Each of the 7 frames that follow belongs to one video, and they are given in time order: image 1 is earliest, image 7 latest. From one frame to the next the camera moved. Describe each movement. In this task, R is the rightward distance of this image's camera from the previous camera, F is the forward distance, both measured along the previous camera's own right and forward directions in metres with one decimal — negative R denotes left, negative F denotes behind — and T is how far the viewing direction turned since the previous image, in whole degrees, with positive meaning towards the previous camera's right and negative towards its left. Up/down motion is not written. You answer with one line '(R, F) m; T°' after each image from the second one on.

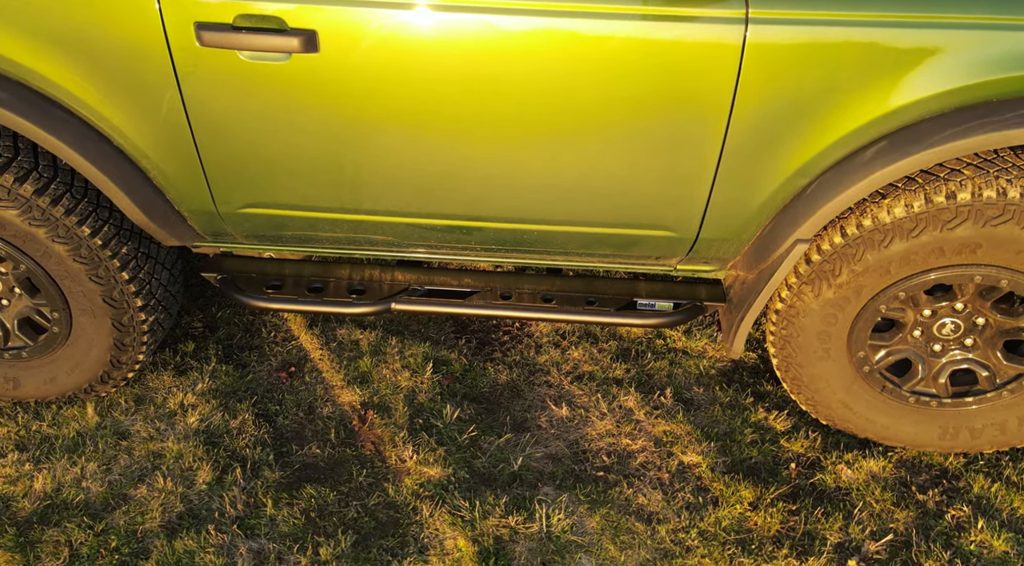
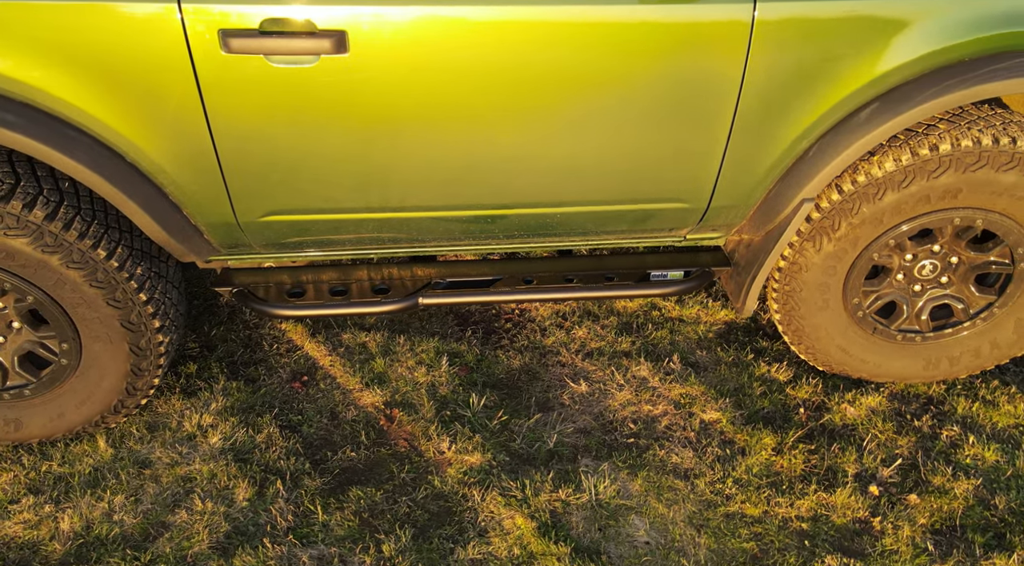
(-0.5, -0.1) m; +8°
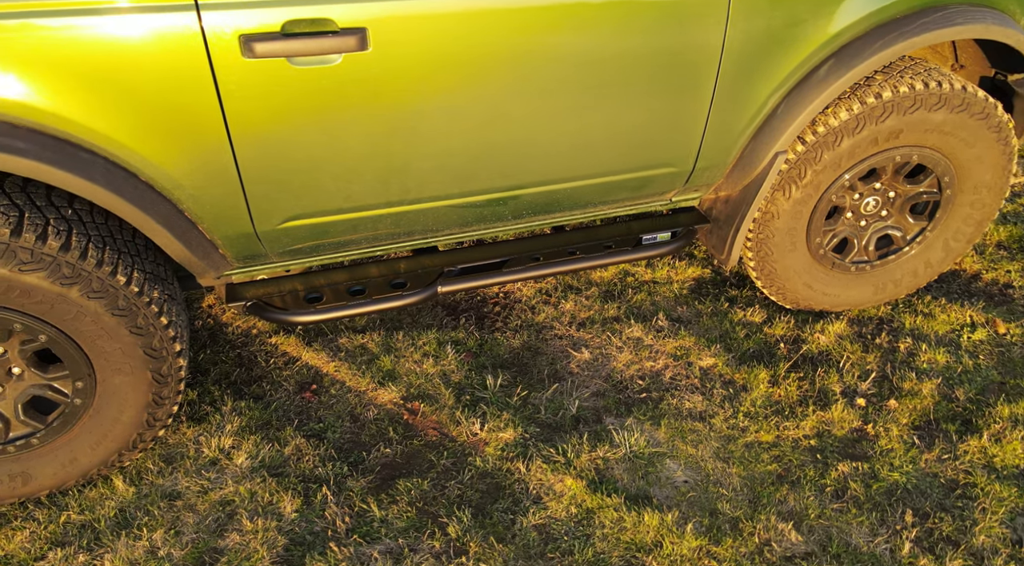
(-0.6, -0.1) m; +11°
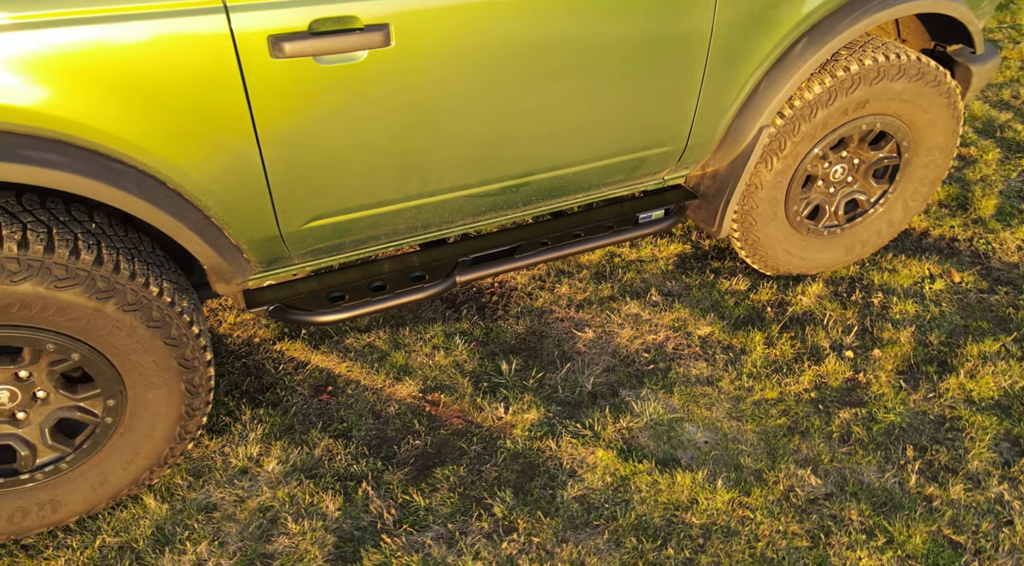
(-0.4, -0.1) m; +7°
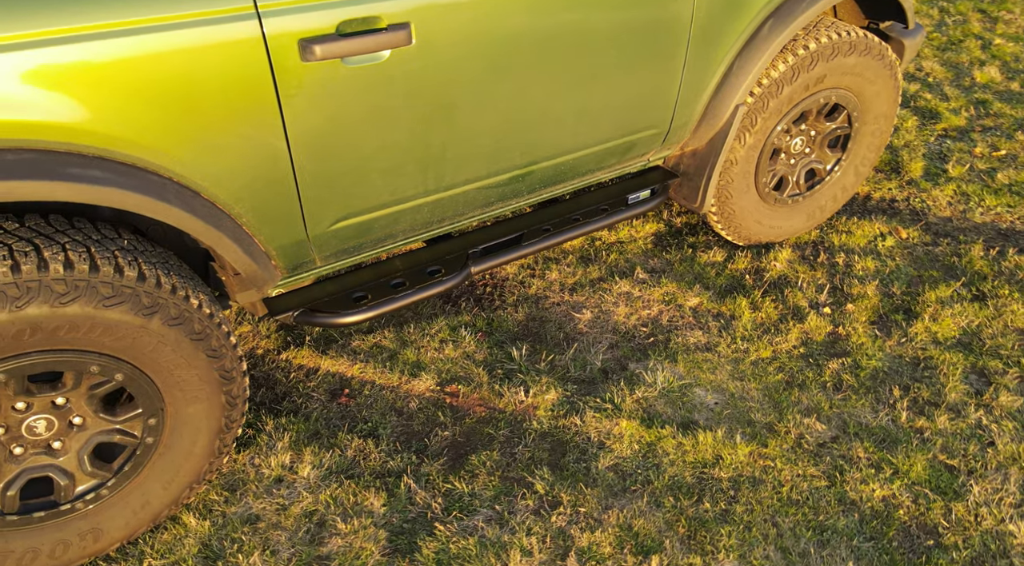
(-0.4, -0.1) m; +7°
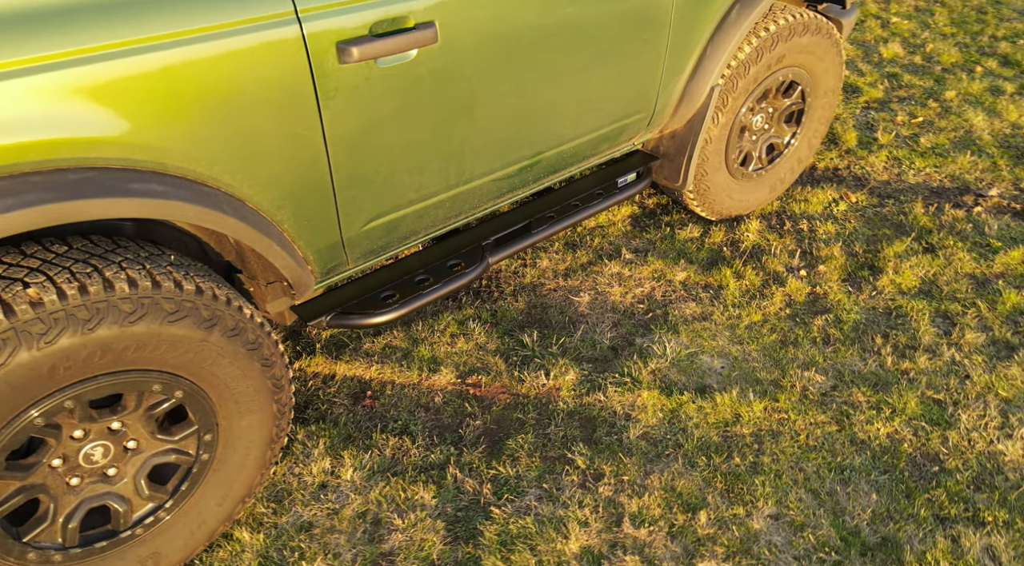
(-0.4, -0.1) m; +7°
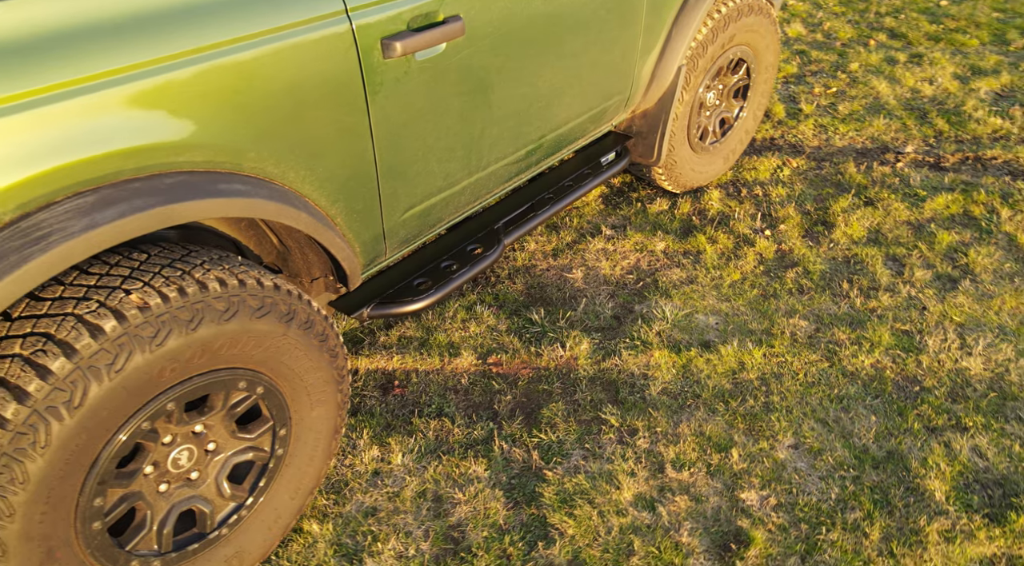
(-0.5, -0.1) m; +8°
